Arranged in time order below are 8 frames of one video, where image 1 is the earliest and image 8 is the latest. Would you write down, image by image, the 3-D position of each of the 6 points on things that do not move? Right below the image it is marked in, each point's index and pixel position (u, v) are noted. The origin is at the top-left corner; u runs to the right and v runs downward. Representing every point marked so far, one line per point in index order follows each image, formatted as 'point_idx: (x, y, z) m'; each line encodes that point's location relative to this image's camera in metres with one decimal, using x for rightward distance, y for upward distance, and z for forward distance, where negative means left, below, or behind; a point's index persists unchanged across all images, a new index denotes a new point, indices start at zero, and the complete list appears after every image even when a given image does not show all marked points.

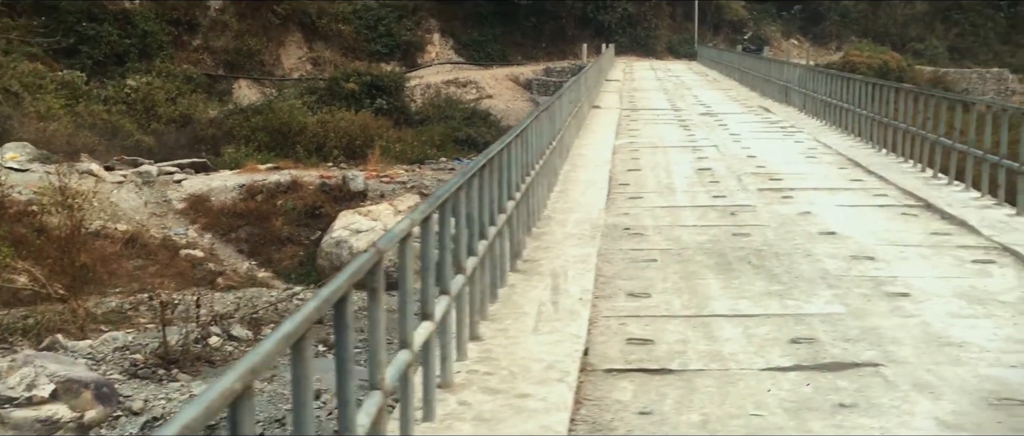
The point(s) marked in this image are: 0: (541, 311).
0: (+0.1, -0.4, +4.9) m
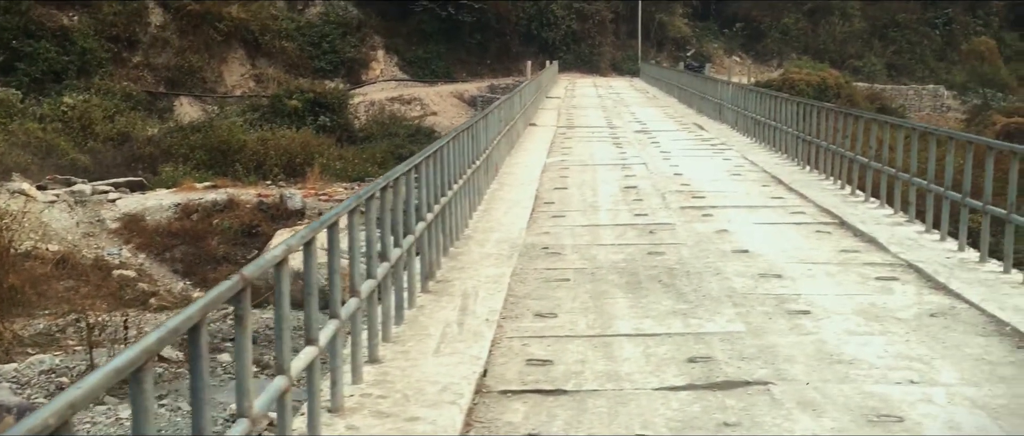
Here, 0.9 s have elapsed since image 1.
0: (-0.3, -0.5, +5.0) m
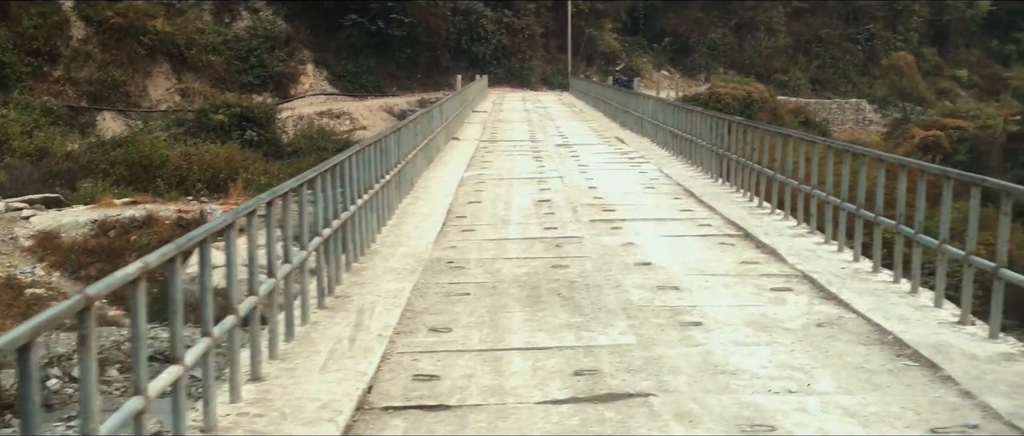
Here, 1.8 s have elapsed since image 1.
0: (-0.8, -0.6, +4.9) m
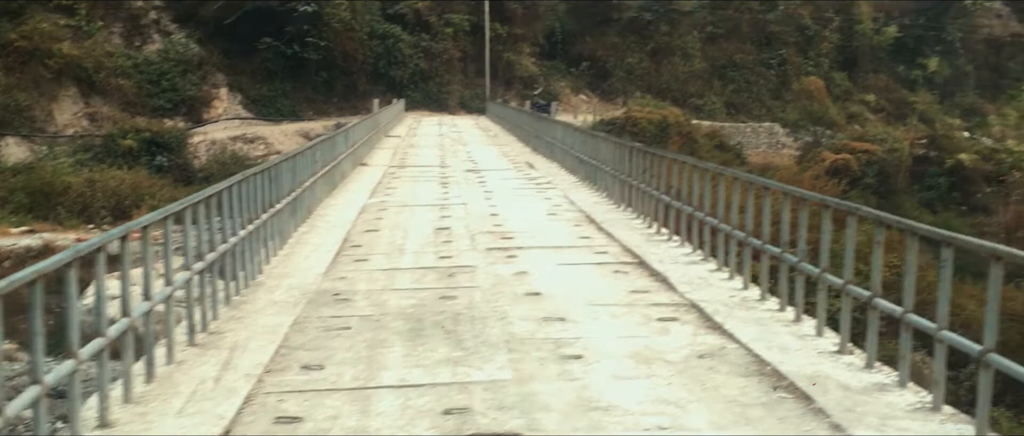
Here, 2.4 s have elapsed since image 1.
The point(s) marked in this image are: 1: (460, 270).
0: (-1.3, -0.7, +4.7) m
1: (-0.4, -0.4, +7.8) m
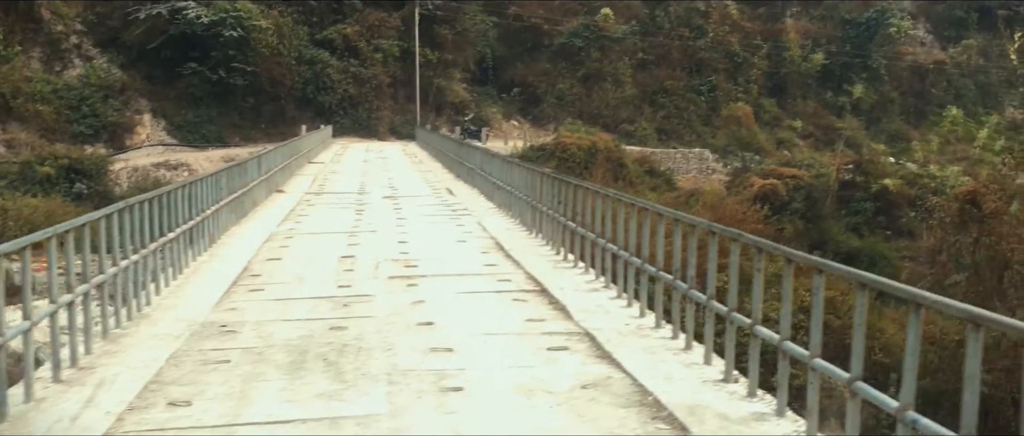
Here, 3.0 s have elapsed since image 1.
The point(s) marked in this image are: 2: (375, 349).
0: (-1.8, -0.8, +4.5) m
1: (-1.1, -0.6, +7.7) m
2: (-0.7, -0.7, +5.9) m
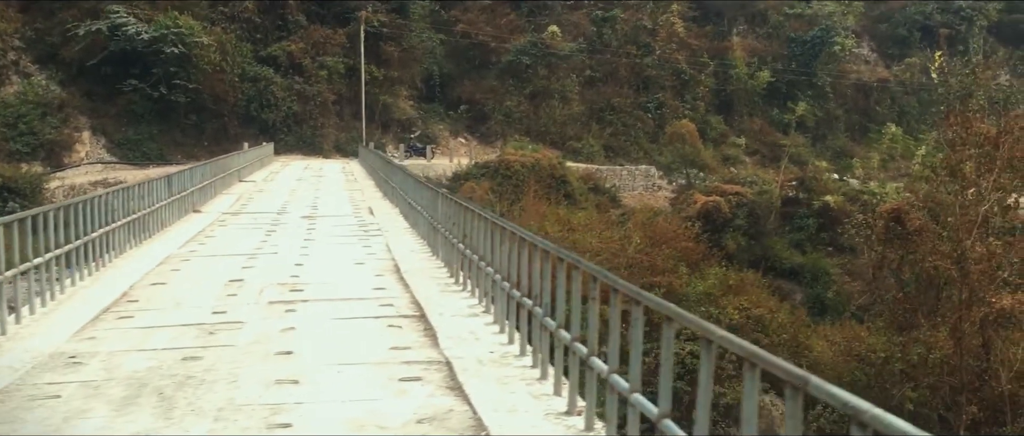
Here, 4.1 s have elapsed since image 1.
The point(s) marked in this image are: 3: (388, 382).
0: (-2.6, -1.0, +4.2) m
1: (-1.9, -0.7, +7.4) m
2: (-1.5, -0.8, +5.7) m
3: (-0.6, -0.8, +5.7) m
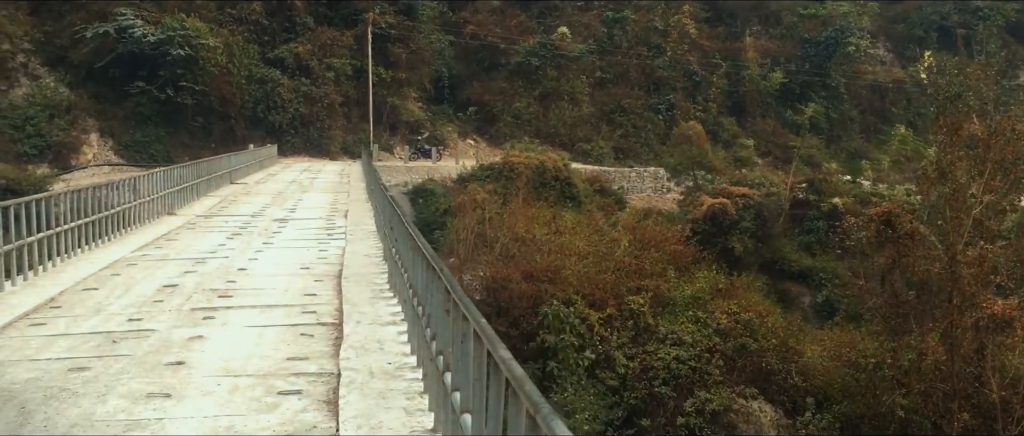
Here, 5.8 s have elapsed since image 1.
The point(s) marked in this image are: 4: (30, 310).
0: (-3.2, -1.0, +4.0) m
1: (-2.4, -0.8, +7.2) m
2: (-2.1, -0.9, +5.4) m
3: (-1.2, -0.9, +5.4) m
4: (-3.6, -0.7, +8.2) m
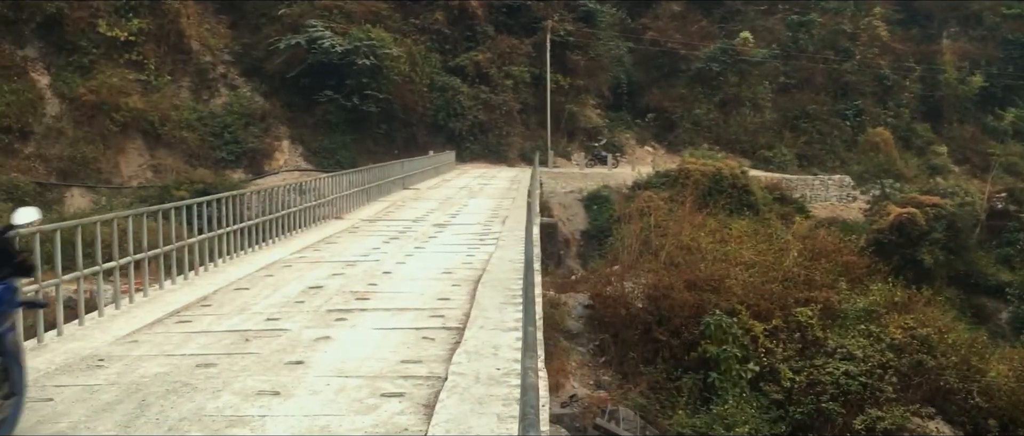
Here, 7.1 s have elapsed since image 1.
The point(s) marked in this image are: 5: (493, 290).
0: (-2.9, -1.0, +4.4) m
1: (-1.6, -0.8, +7.4) m
2: (-1.6, -0.9, +5.7) m
3: (-0.7, -0.9, +5.5) m
4: (-2.6, -0.7, +8.7) m
5: (-0.1, -0.6, +9.2) m
